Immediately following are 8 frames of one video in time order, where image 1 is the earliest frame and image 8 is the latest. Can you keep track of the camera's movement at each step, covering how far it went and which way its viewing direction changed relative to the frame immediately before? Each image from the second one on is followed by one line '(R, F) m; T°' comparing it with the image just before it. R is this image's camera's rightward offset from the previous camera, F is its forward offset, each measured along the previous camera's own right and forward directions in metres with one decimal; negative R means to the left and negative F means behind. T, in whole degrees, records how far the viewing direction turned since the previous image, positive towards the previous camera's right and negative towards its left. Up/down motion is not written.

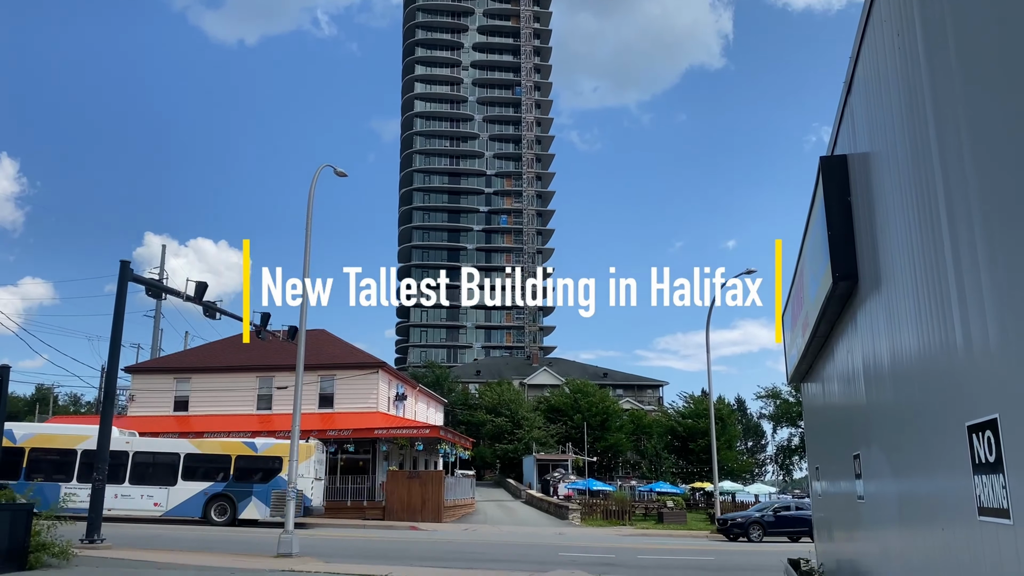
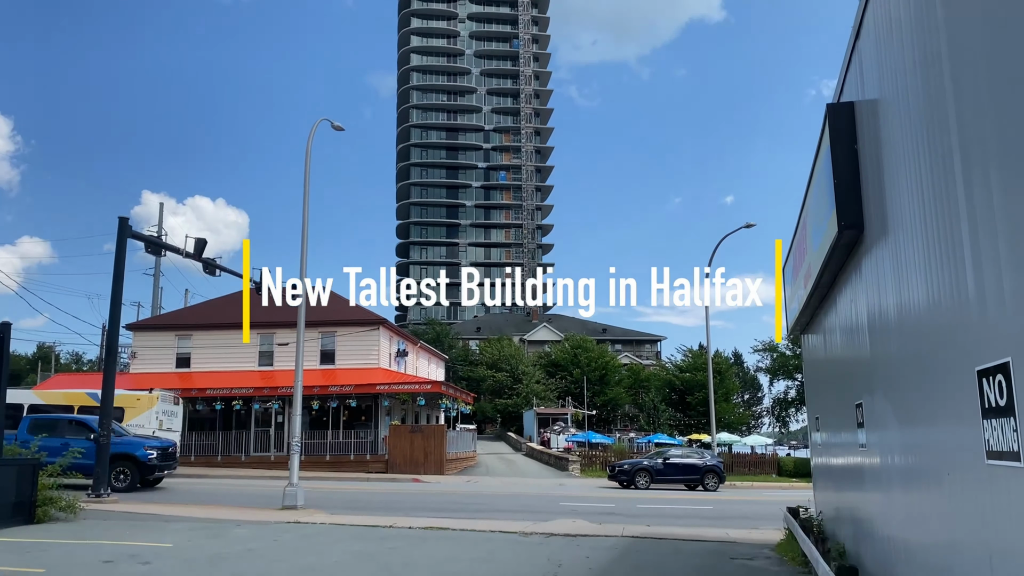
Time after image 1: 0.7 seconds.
(0.0, 0.0) m; 0°
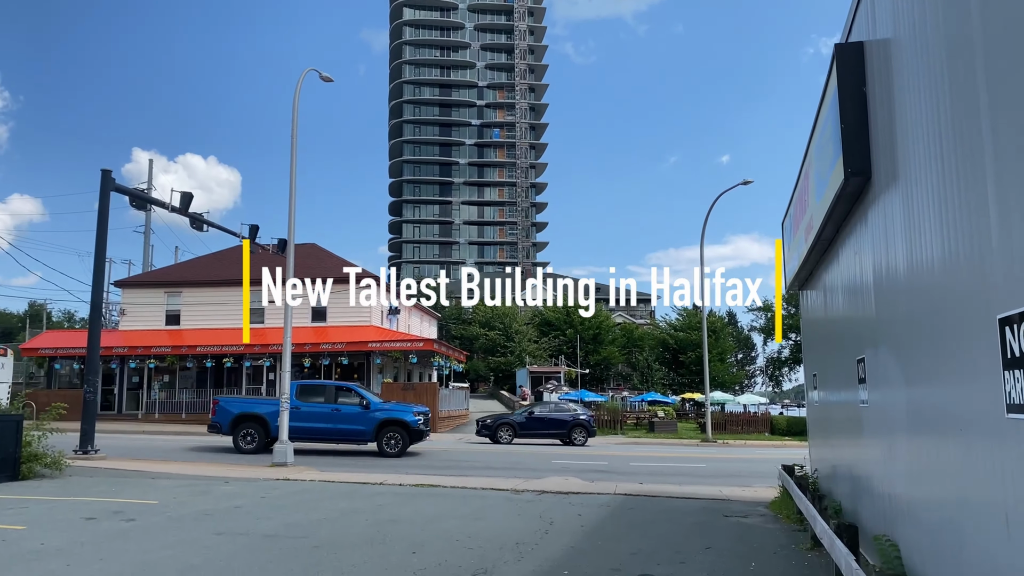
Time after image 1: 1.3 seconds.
(0.0, +0.3) m; 0°
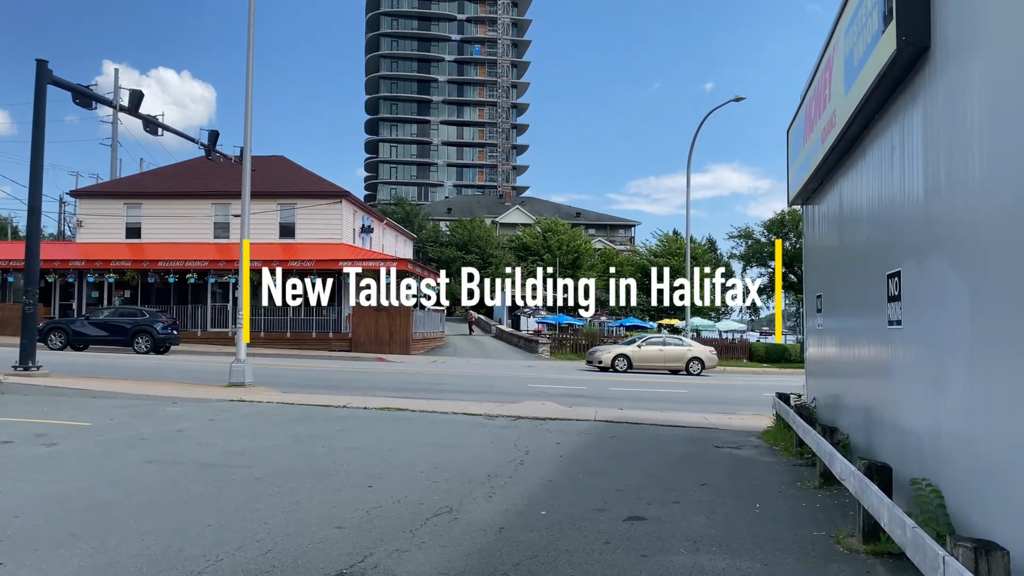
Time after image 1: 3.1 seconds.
(0.0, +1.1) m; +2°
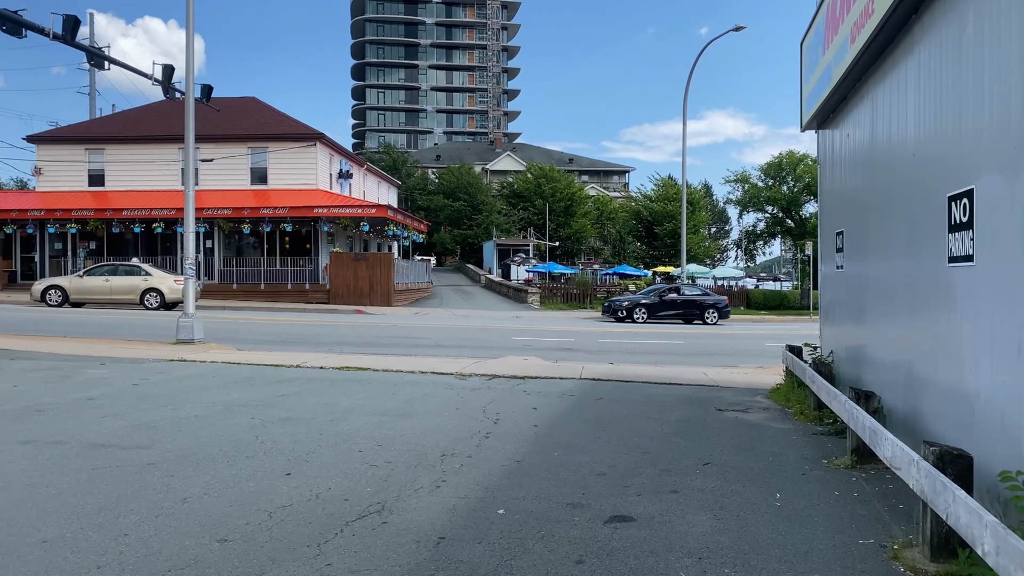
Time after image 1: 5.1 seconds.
(+0.3, +1.5) m; 0°
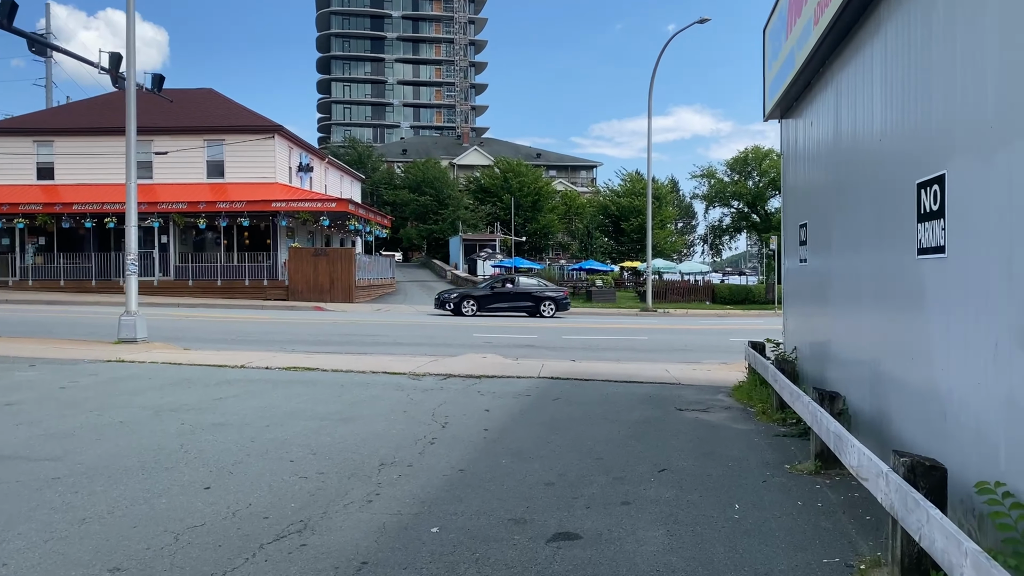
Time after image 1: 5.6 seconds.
(+0.2, +0.4) m; +2°
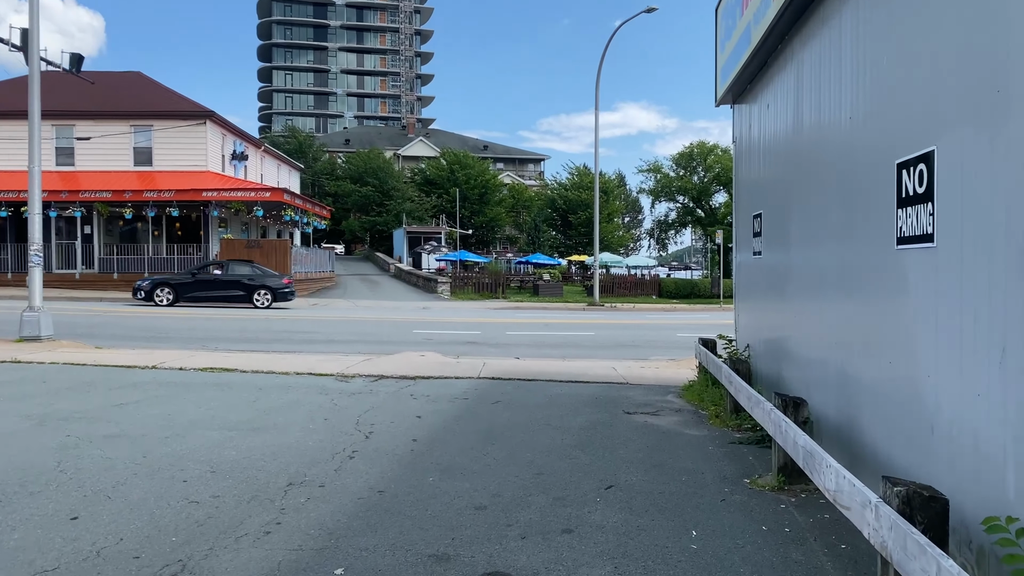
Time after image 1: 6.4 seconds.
(+0.1, +0.7) m; +4°
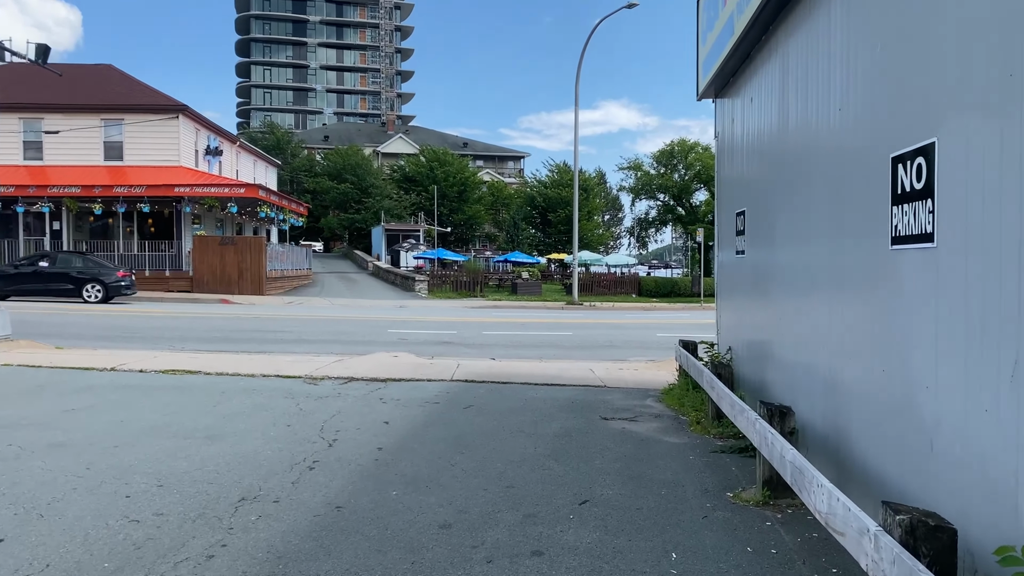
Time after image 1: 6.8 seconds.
(+0.1, +0.3) m; +1°
